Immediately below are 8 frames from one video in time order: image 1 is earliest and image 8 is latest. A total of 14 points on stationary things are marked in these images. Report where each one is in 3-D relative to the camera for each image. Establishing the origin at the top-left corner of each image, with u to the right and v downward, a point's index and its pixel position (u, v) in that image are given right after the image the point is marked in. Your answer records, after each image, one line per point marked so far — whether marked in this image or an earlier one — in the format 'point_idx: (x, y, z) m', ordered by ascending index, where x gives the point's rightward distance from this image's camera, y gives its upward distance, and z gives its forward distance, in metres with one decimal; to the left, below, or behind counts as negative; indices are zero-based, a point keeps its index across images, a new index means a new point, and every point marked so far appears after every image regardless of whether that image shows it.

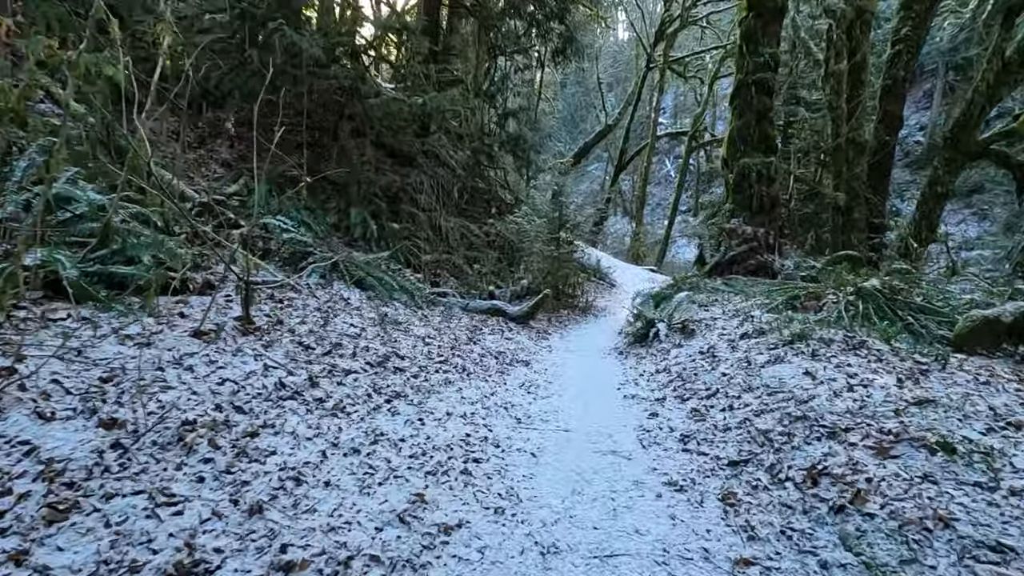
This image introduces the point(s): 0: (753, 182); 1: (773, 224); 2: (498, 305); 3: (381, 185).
0: (+4.3, +1.9, +9.6) m
1: (+4.7, +1.1, +9.6) m
2: (-0.2, -0.2, +7.5) m
3: (-2.6, +2.0, +10.5) m
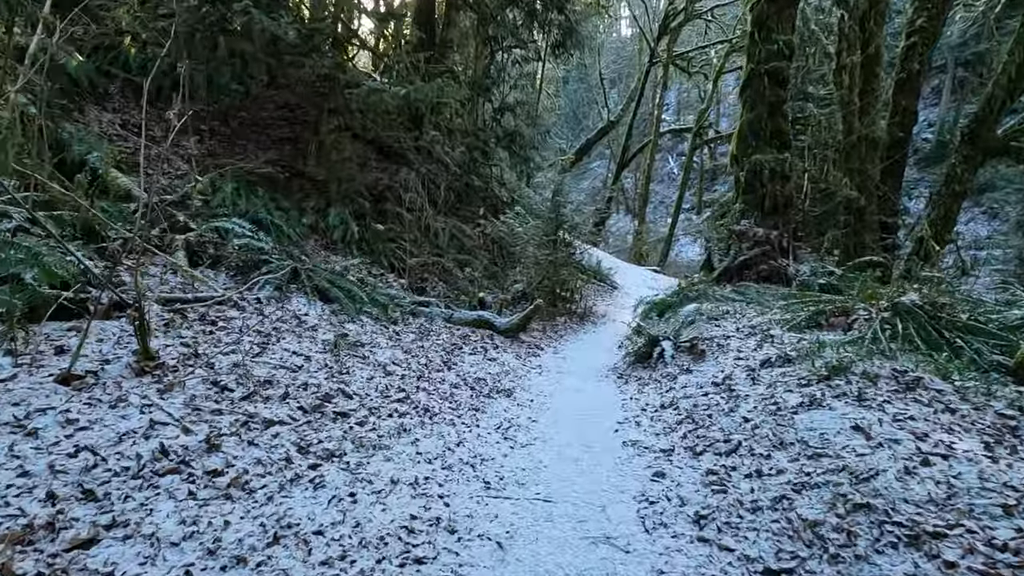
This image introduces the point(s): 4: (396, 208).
0: (+4.2, +1.8, +8.9) m
1: (+4.5, +1.0, +8.9) m
2: (-0.3, -0.4, +6.8) m
3: (-2.7, +1.9, +9.8) m
4: (-2.2, +1.5, +10.1) m
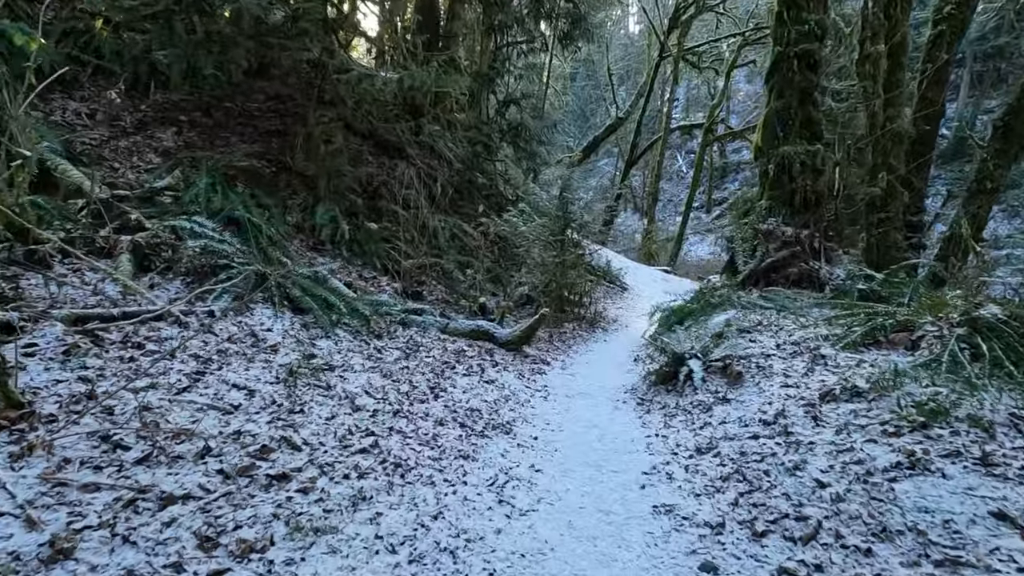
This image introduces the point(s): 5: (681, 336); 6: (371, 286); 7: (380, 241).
0: (+4.3, +1.7, +8.1) m
1: (+4.6, +1.0, +8.1) m
2: (-0.3, -0.4, +6.1) m
3: (-2.6, +1.9, +9.1) m
4: (-2.1, +1.4, +9.4) m
5: (+2.1, -0.6, +6.6) m
6: (-2.1, 0.0, +7.8) m
7: (-2.2, +0.8, +8.7) m
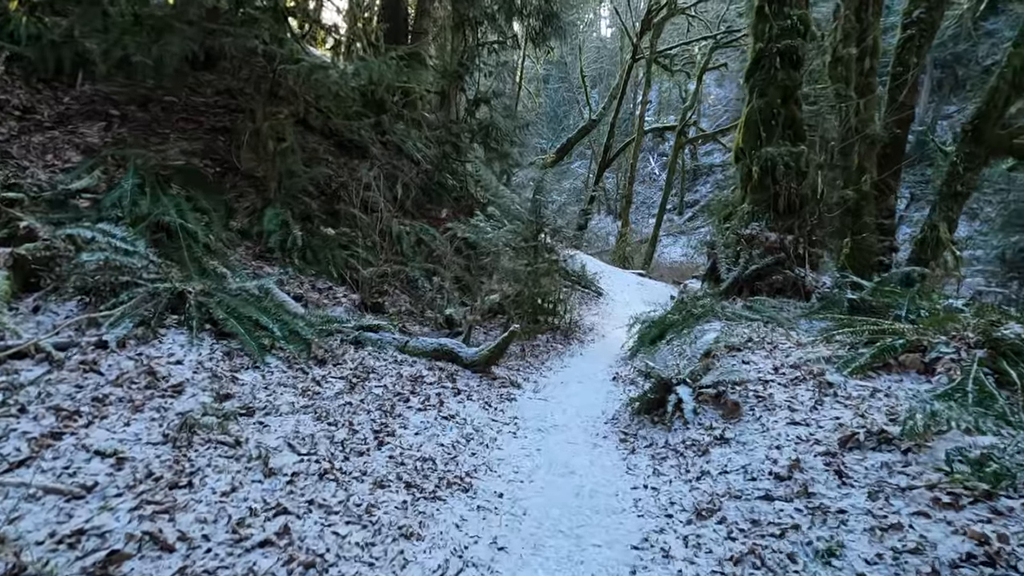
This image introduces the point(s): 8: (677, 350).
0: (+3.8, +1.6, +7.7) m
1: (+4.2, +0.8, +7.7) m
2: (-0.6, -0.6, +5.4) m
3: (-3.1, +1.7, +8.4) m
4: (-2.6, +1.3, +8.7) m
5: (+1.7, -0.7, +6.1) m
6: (-2.5, -0.1, +7.1) m
7: (-2.6, +0.6, +8.0) m
8: (+1.8, -0.7, +5.9) m
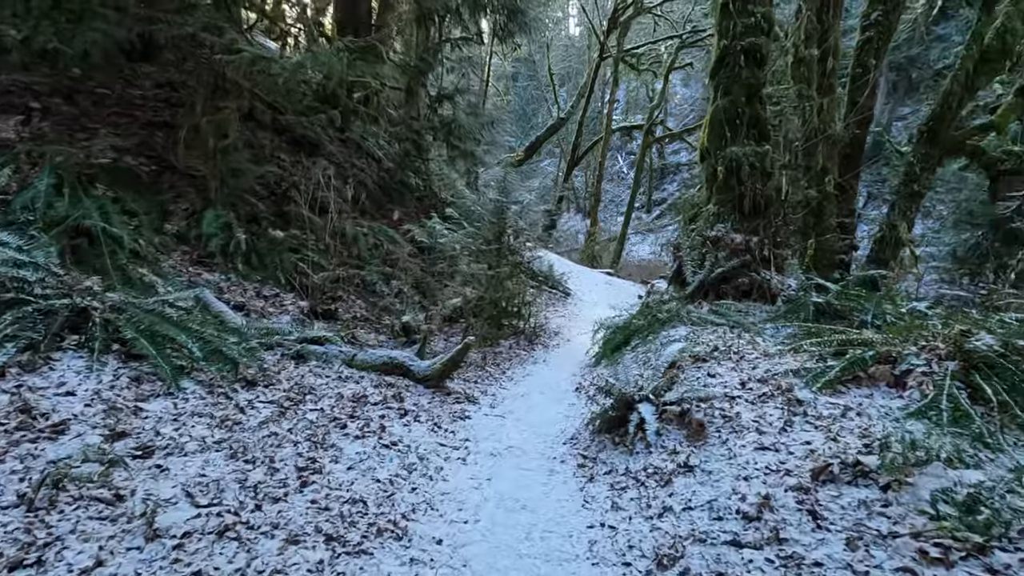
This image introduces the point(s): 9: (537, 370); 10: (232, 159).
0: (+3.3, +1.5, +7.5) m
1: (+3.6, +0.8, +7.6) m
2: (-1.1, -0.7, +5.1) m
3: (-3.7, +1.6, +7.8) m
4: (-3.2, +1.2, +8.2) m
5: (+1.3, -0.8, +5.8) m
6: (-3.0, -0.2, +6.7) m
7: (-3.2, +0.5, +7.6) m
8: (+1.4, -0.7, +5.7) m
9: (+0.3, -1.1, +7.0) m
10: (-3.9, +1.8, +7.5) m
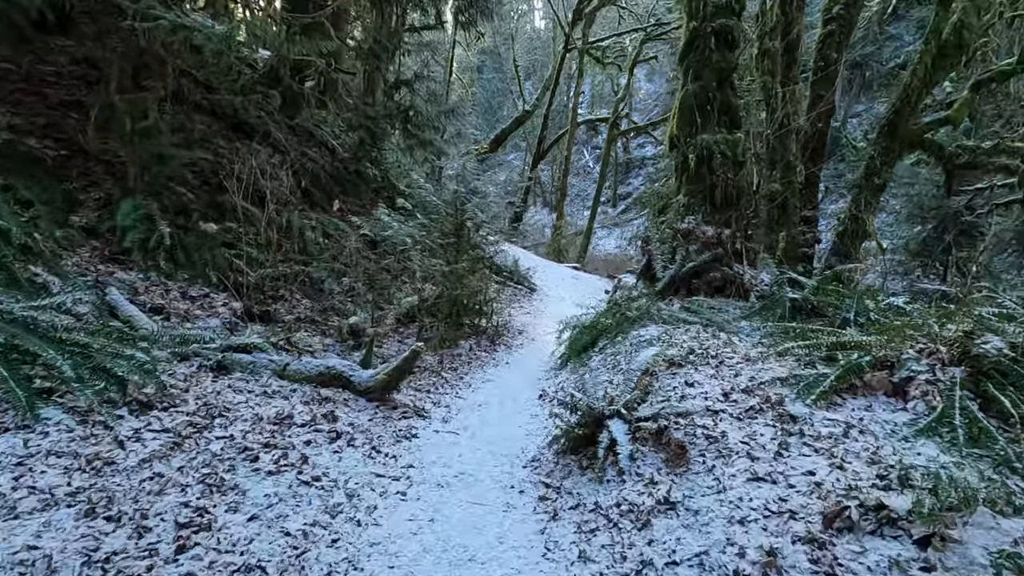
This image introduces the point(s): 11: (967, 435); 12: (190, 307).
0: (+2.7, +1.6, +7.1) m
1: (+3.1, +0.9, +7.2) m
2: (-1.4, -0.7, +4.5) m
3: (-4.3, +1.6, +7.0) m
4: (-3.8, +1.2, +7.4) m
5: (+0.8, -0.8, +5.4) m
6: (-3.5, -0.2, +5.9) m
7: (-3.7, +0.5, +6.8) m
8: (+1.0, -0.7, +5.2) m
9: (-0.2, -1.0, +6.5) m
10: (-4.4, +1.8, +6.7) m
11: (+2.2, -0.7, +2.7) m
12: (-3.5, -0.2, +5.9) m
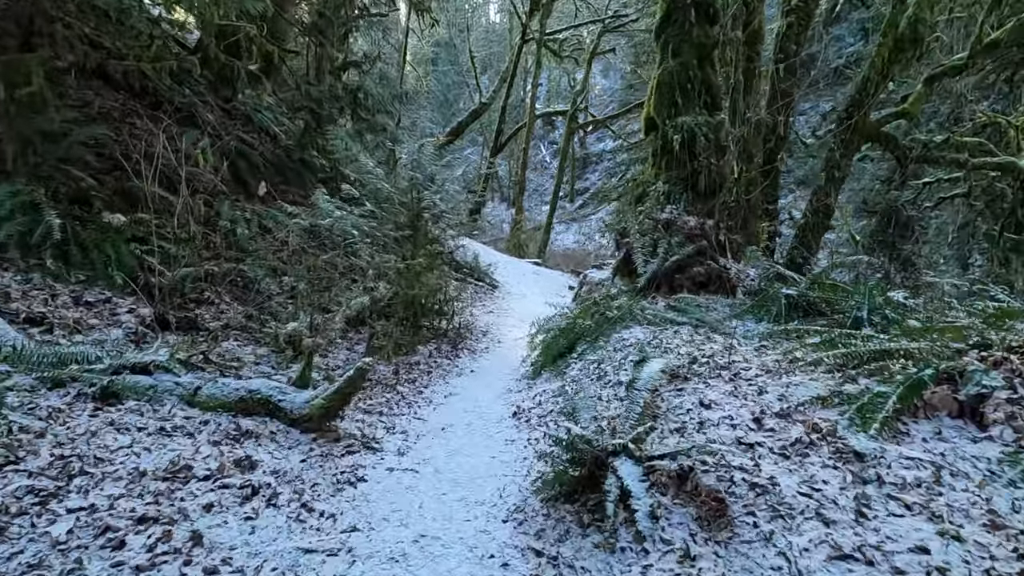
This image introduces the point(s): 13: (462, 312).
0: (+2.3, +1.7, +6.5) m
1: (+2.6, +0.9, +6.7) m
2: (-1.6, -0.7, +3.6) m
3: (-4.7, +1.6, +5.9) m
4: (-4.2, +1.2, +6.3) m
5: (+0.6, -0.8, +4.6) m
6: (-3.8, -0.3, +4.9) m
7: (-4.1, +0.5, +5.7) m
8: (+0.7, -0.7, +4.5) m
9: (-0.5, -1.0, +5.7) m
10: (-4.8, +1.7, +5.5) m
11: (+2.2, -0.7, +2.0) m
12: (-3.9, -0.2, +4.9) m
13: (-0.8, -0.4, +8.9) m
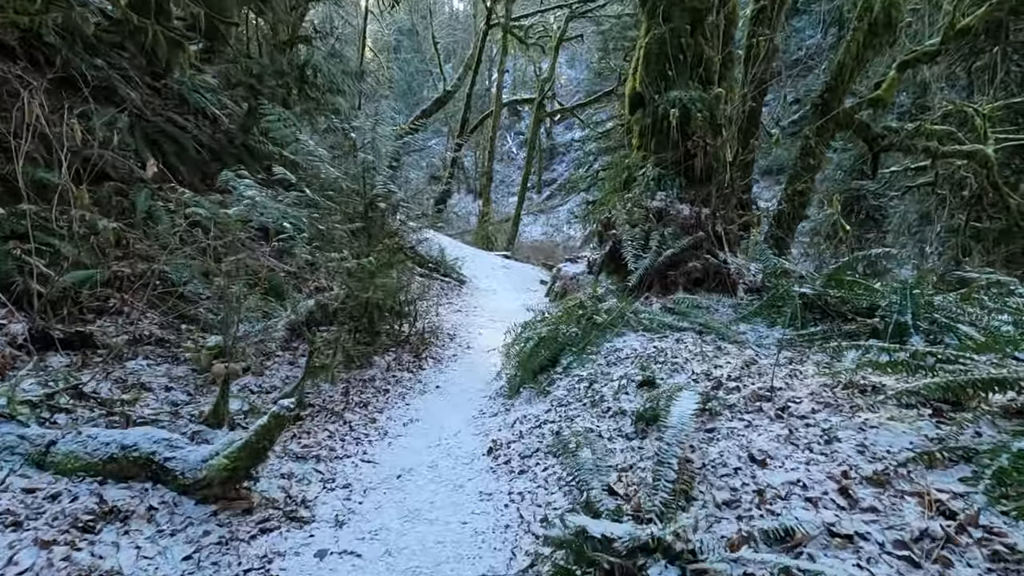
0: (+1.9, +1.7, +5.7) m
1: (+2.3, +1.0, +5.9) m
2: (-1.8, -0.7, +2.6) m
3: (-5.0, +1.5, +4.7) m
4: (-4.5, +1.1, +5.2) m
5: (+0.4, -0.8, +3.8) m
6: (-4.0, -0.4, +3.8) m
7: (-4.4, +0.4, +4.6) m
8: (+0.5, -0.7, +3.6) m
9: (-0.8, -1.0, +4.8) m
10: (-5.1, +1.6, +4.3) m
11: (+2.1, -0.7, +1.3) m
12: (-4.1, -0.3, +3.7) m
13: (-1.2, -0.4, +7.9) m
